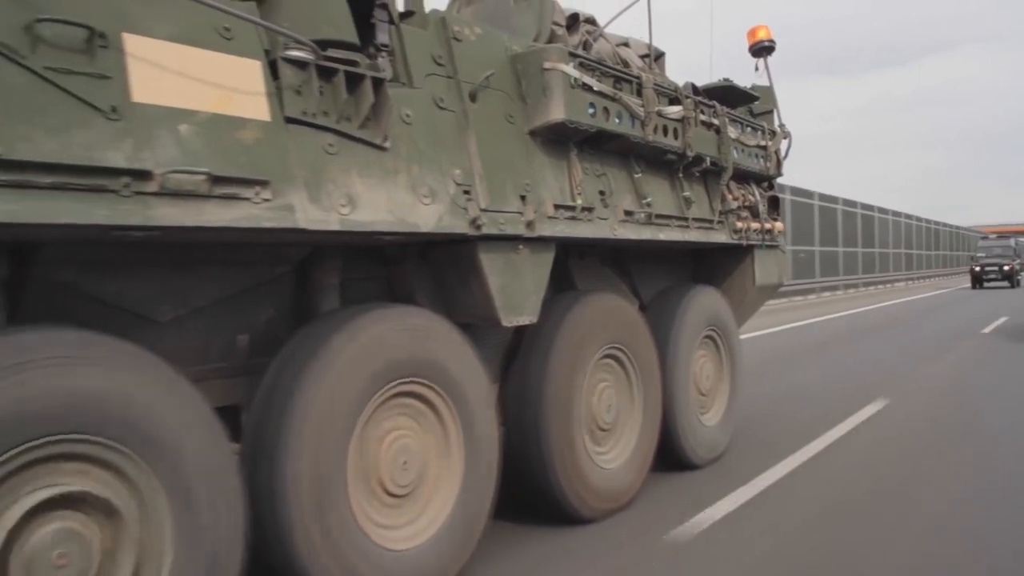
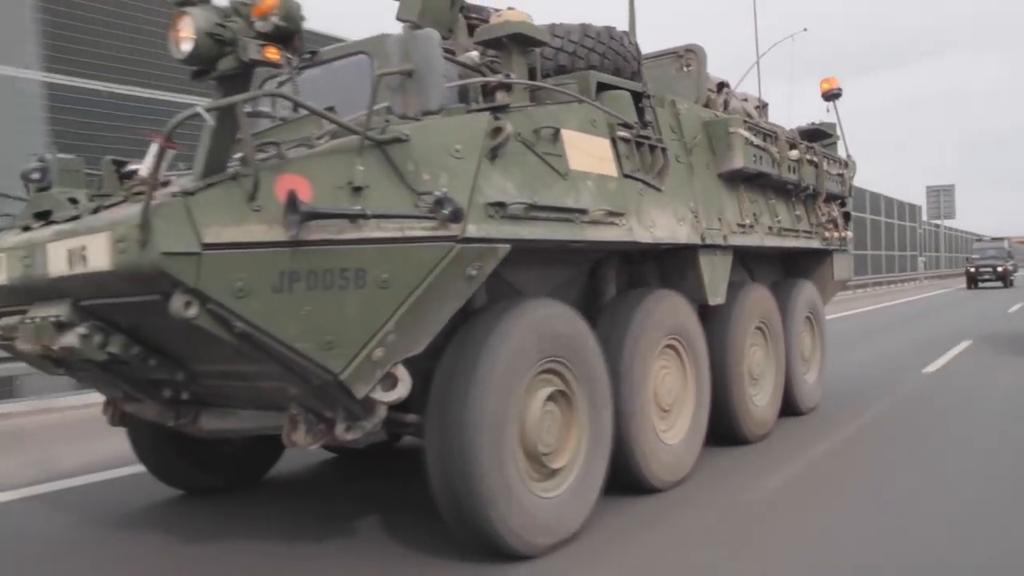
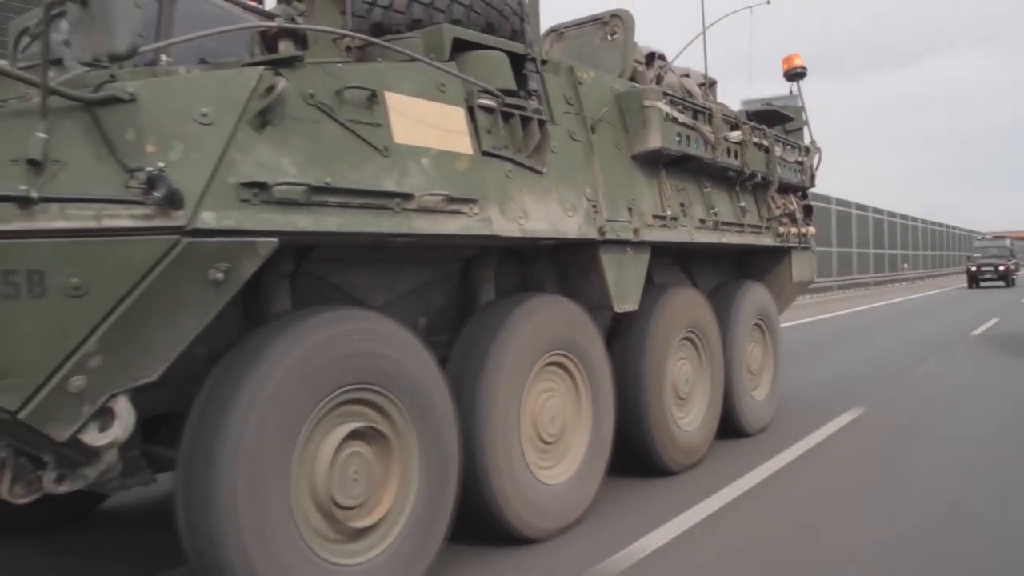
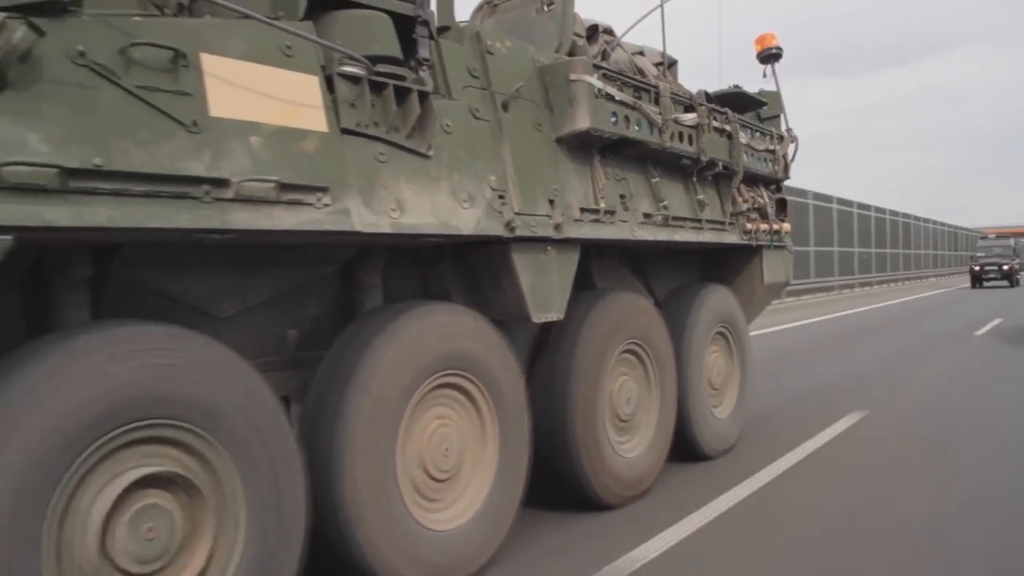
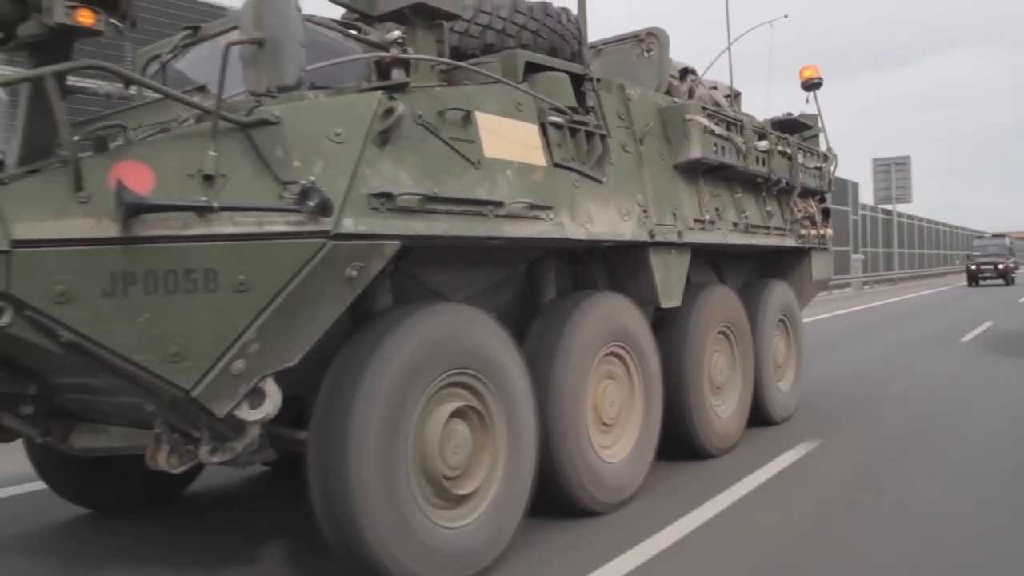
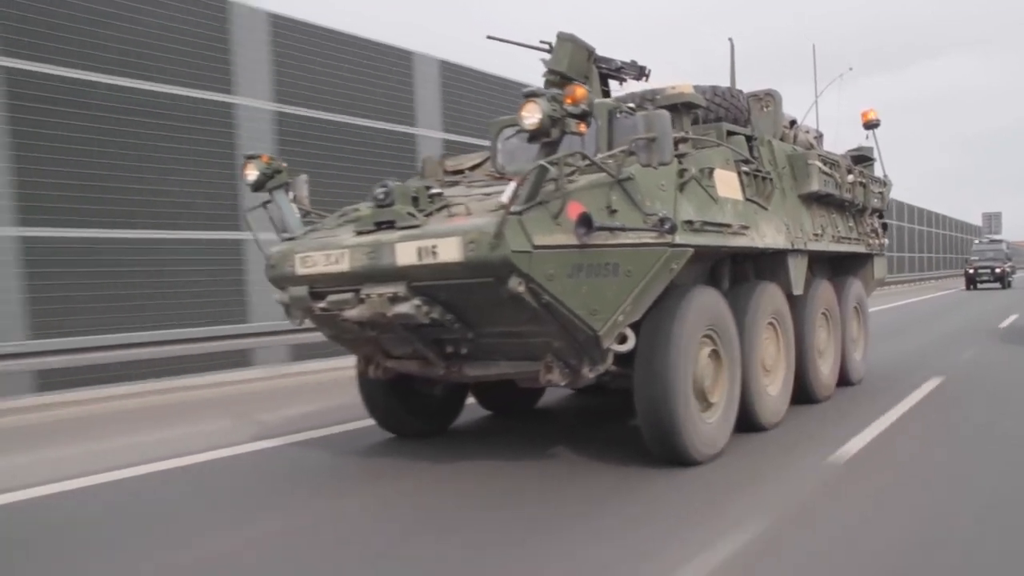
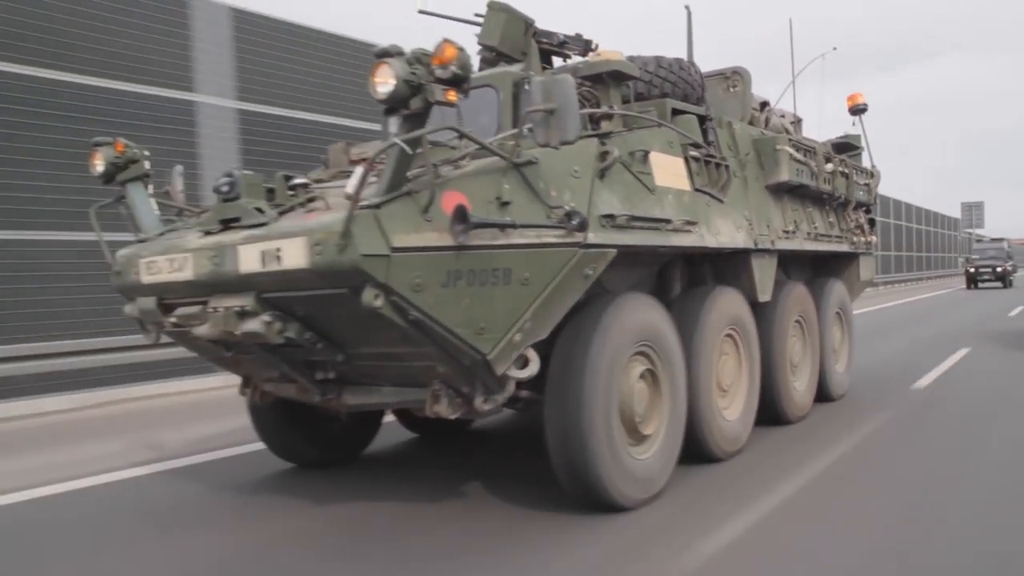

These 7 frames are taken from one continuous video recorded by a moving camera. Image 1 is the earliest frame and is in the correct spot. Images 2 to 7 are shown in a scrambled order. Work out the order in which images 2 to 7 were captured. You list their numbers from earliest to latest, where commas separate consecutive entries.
4, 3, 5, 2, 7, 6
